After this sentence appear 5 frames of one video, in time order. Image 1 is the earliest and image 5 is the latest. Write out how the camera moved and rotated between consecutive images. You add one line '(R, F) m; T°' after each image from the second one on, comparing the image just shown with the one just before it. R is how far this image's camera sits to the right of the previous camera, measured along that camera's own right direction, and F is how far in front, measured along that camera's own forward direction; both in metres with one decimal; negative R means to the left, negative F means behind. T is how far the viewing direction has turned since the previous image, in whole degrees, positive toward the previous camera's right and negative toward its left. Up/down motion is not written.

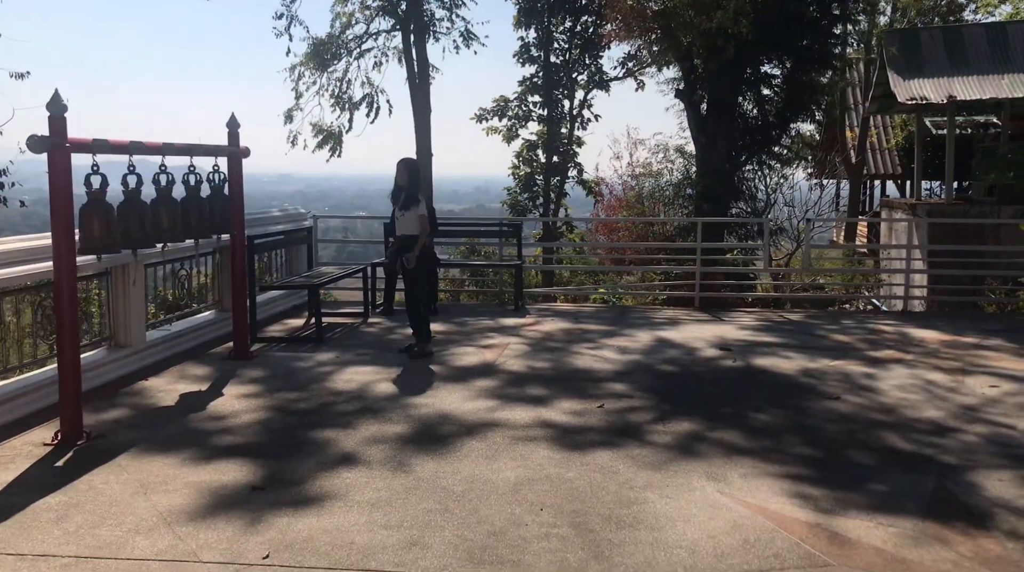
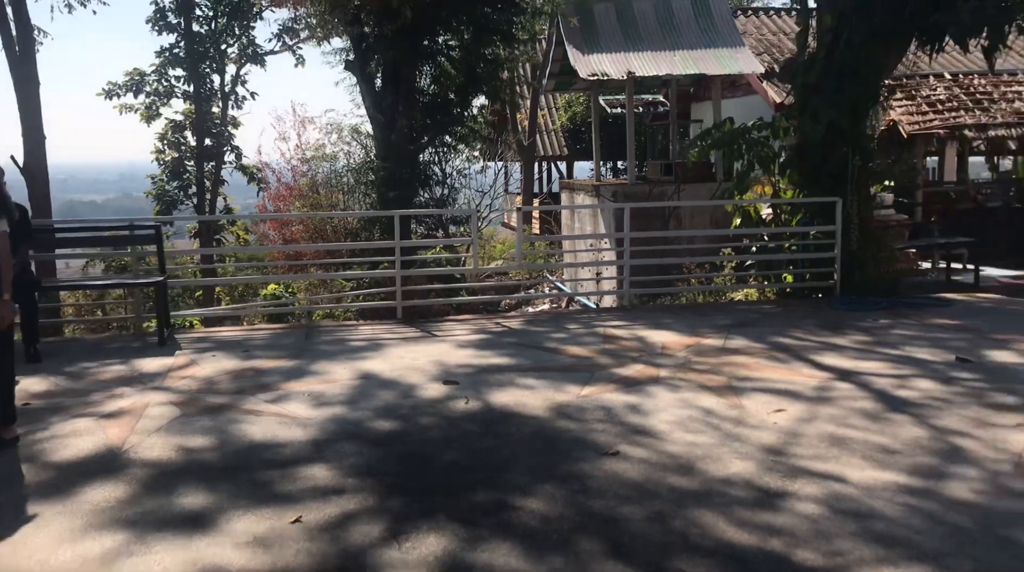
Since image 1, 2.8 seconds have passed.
(+0.2, +2.0) m; +21°
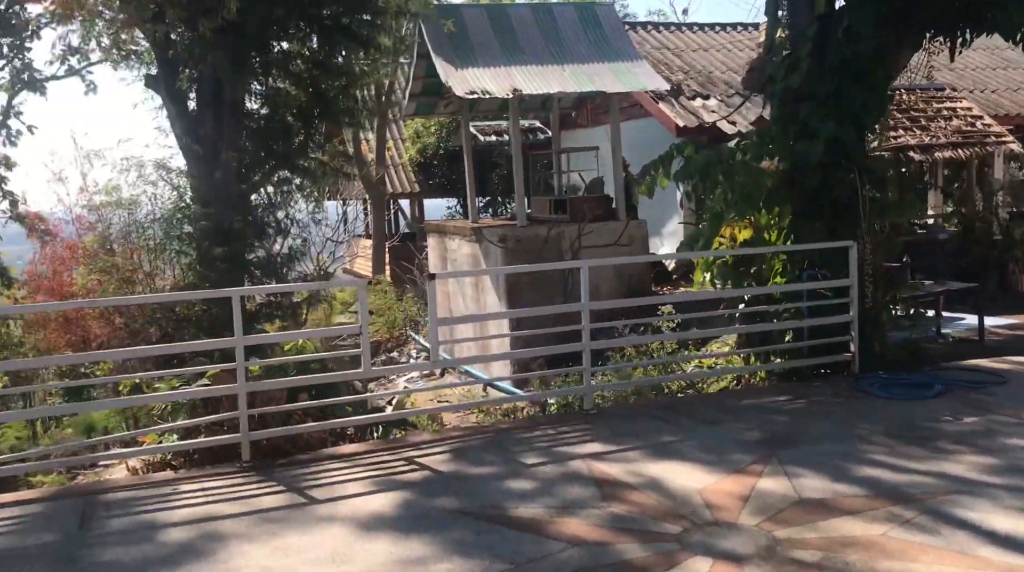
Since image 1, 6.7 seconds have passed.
(-0.4, +2.8) m; +11°
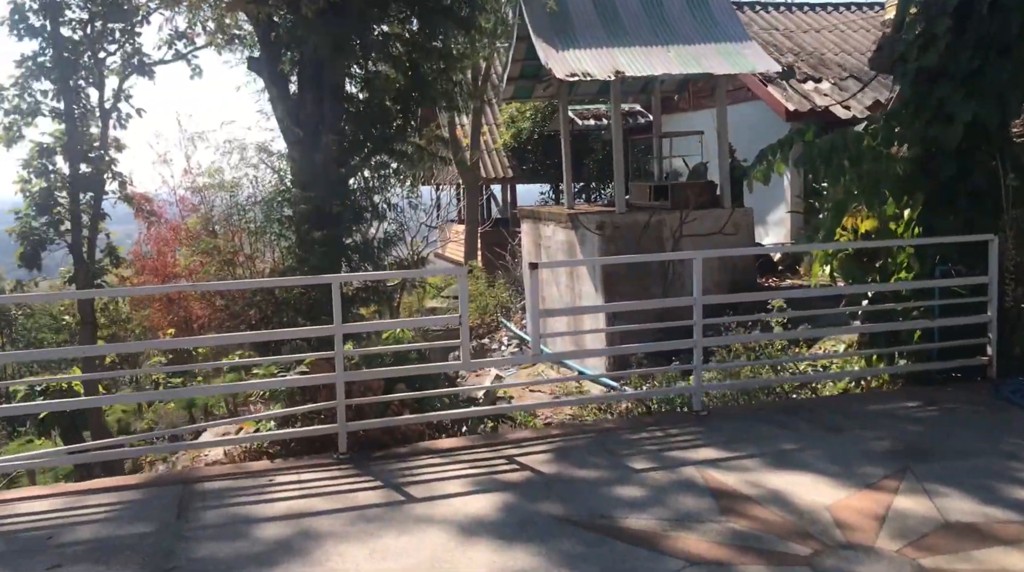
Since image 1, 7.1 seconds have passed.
(-0.1, +0.3) m; -6°
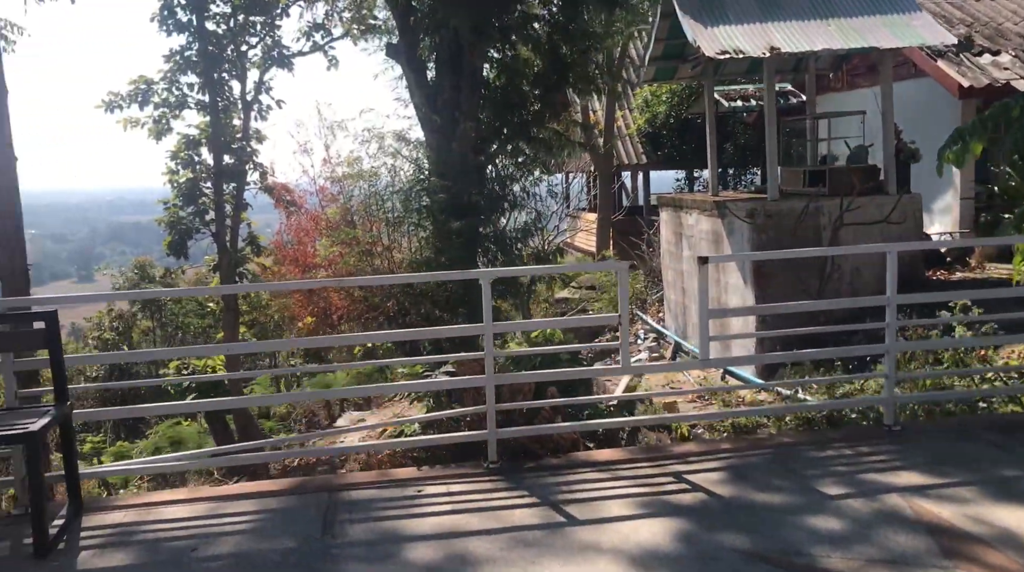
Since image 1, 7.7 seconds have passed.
(-0.2, +0.4) m; -8°
